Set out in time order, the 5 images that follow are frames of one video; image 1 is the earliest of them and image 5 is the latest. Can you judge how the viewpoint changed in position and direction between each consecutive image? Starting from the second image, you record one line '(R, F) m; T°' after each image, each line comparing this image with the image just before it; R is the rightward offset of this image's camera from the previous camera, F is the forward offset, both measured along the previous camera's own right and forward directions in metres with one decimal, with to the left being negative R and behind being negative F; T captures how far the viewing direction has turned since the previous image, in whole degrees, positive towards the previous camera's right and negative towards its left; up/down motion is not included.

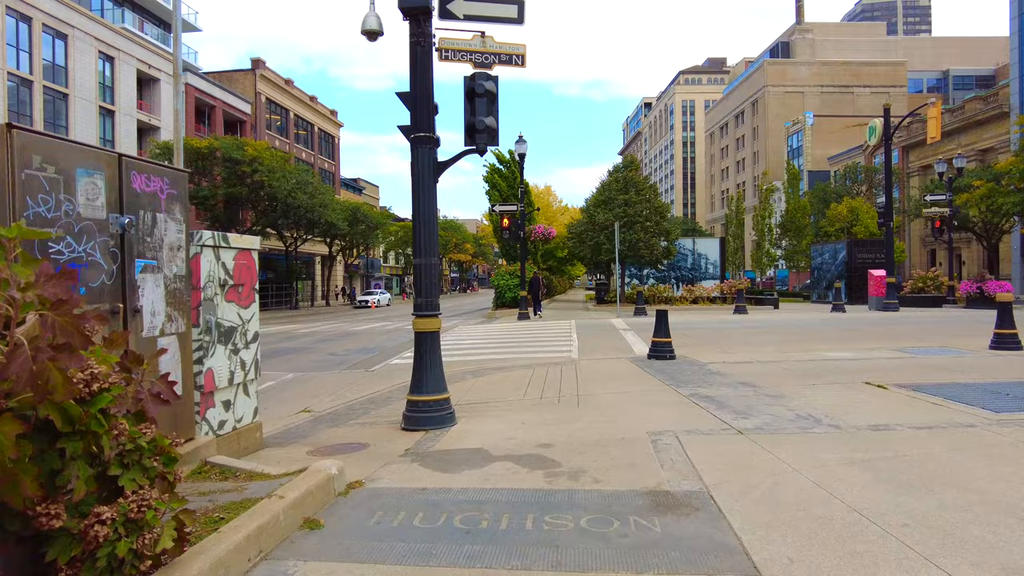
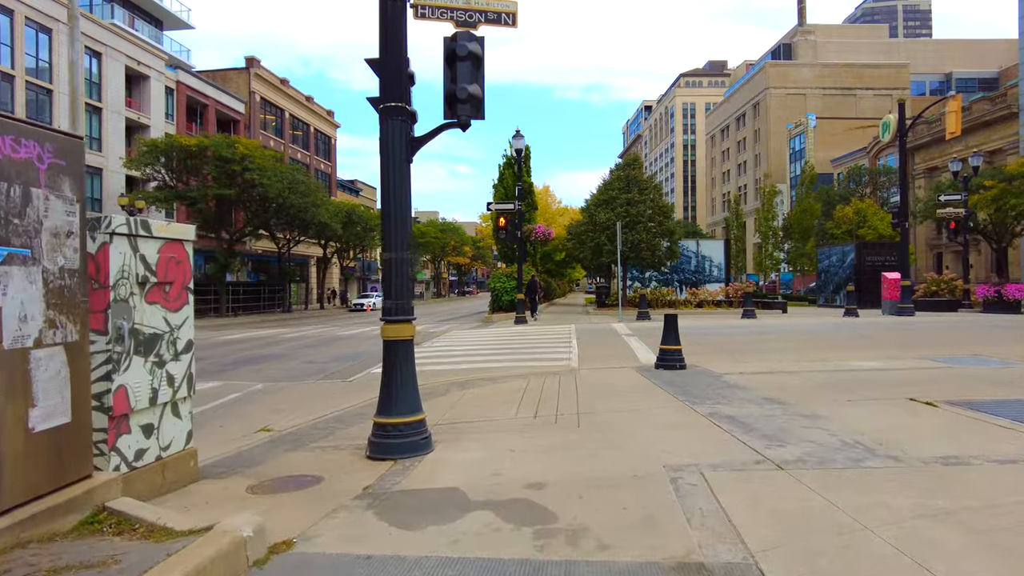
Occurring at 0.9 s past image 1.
(+0.1, +1.2) m; 0°
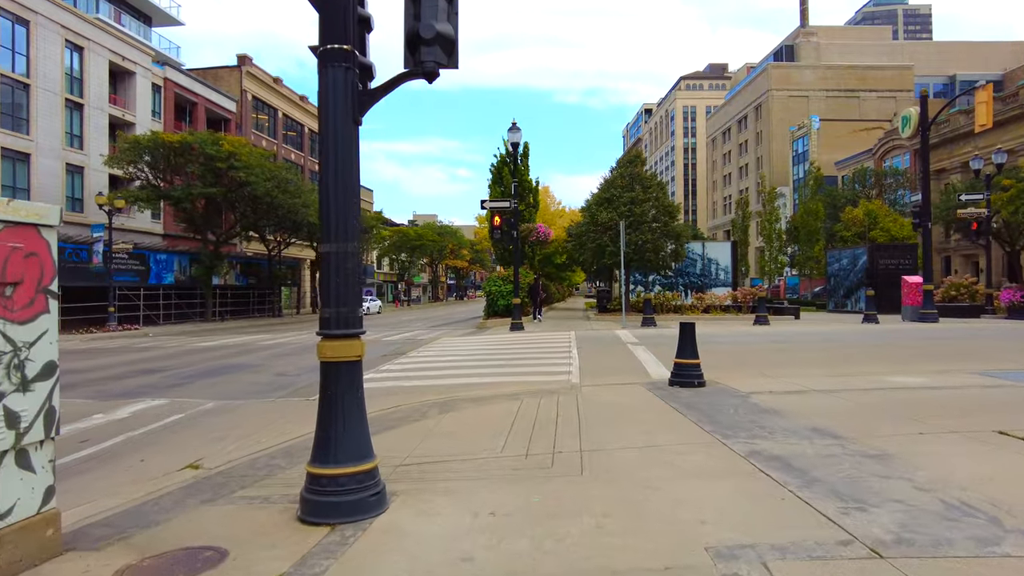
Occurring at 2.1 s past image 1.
(+0.1, +1.6) m; 0°
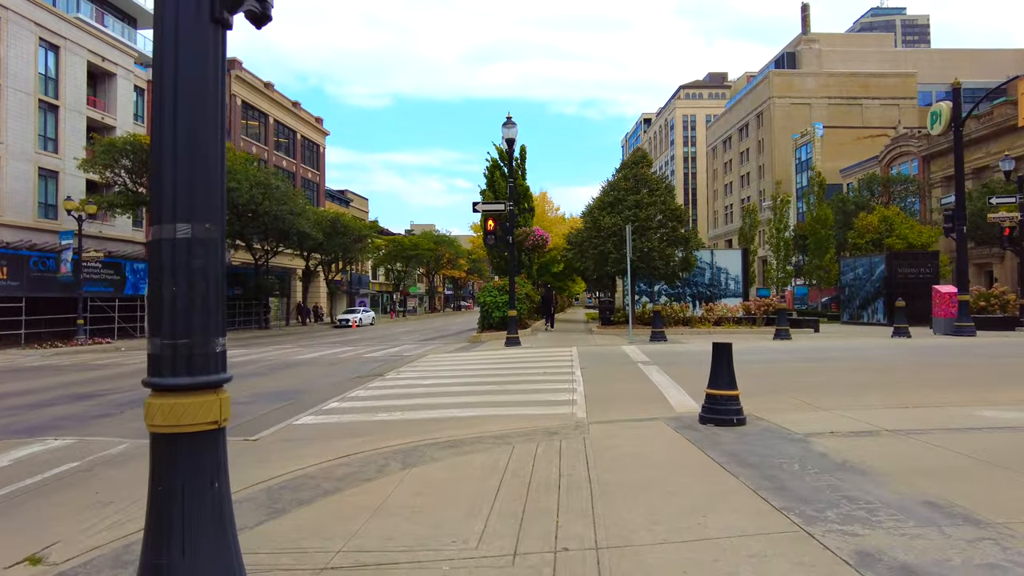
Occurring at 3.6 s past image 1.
(+0.1, +2.0) m; 0°
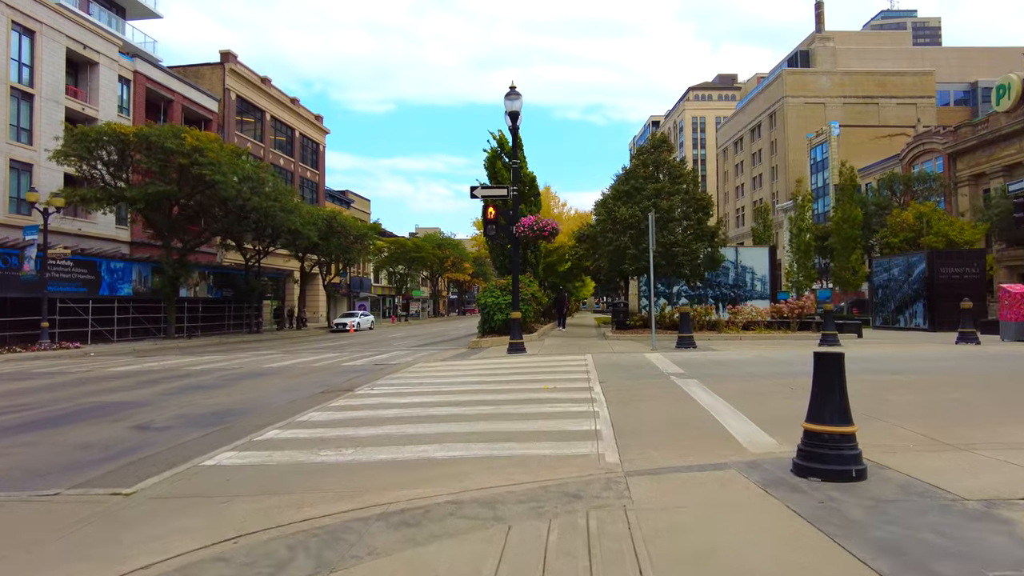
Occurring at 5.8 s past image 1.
(+0.1, +2.6) m; -1°
